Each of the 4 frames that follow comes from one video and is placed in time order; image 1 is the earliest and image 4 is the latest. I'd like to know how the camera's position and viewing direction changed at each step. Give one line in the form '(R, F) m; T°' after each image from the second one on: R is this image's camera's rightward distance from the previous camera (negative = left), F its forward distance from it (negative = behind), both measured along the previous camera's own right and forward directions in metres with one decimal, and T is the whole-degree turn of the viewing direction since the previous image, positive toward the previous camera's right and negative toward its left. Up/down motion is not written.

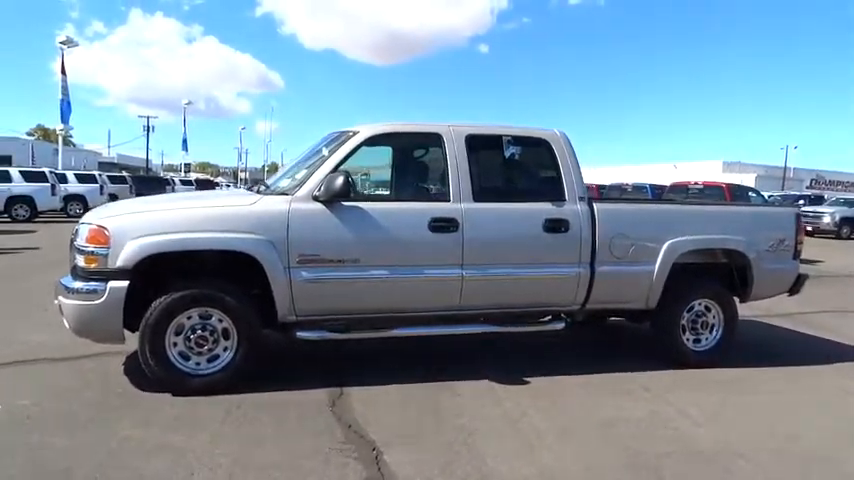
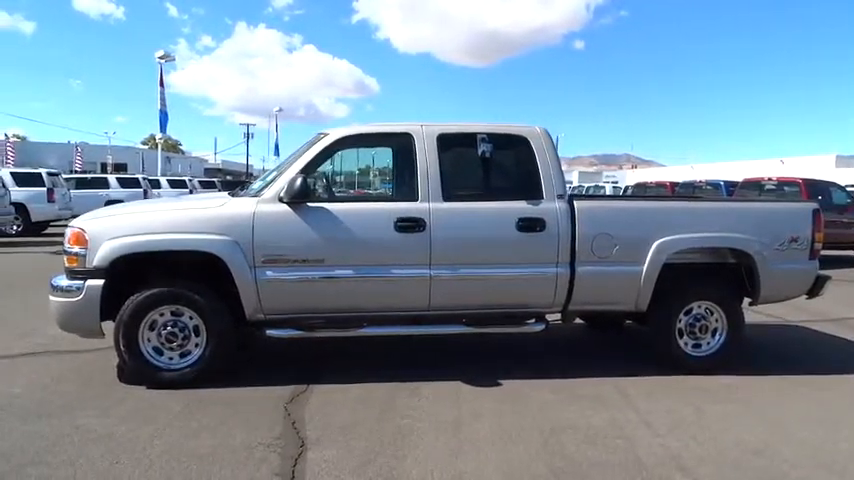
(+1.0, +0.1) m; -8°
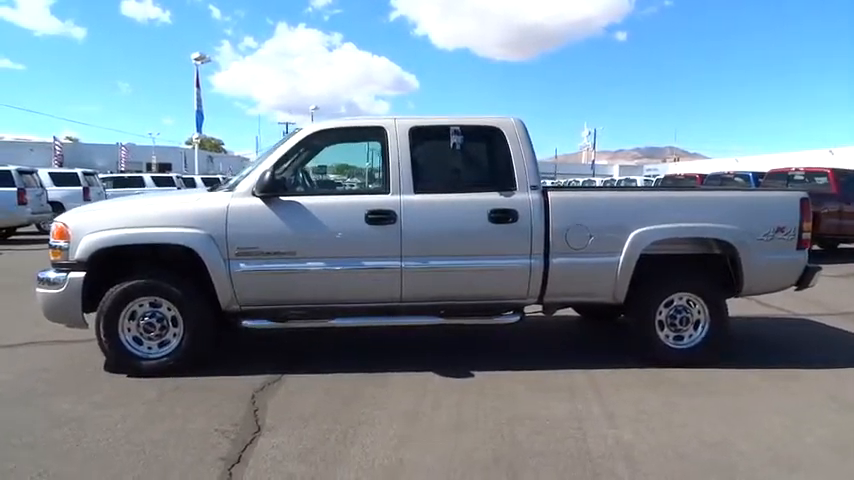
(+0.6, 0.0) m; -4°
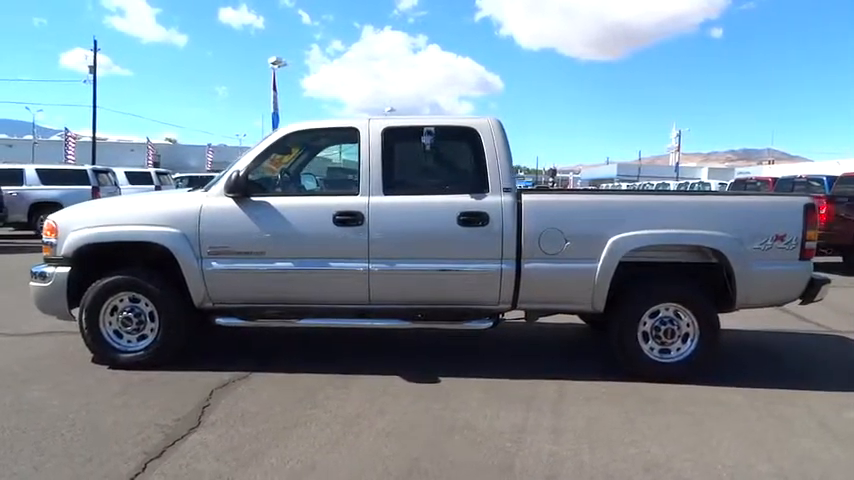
(+0.9, +0.1) m; -7°
